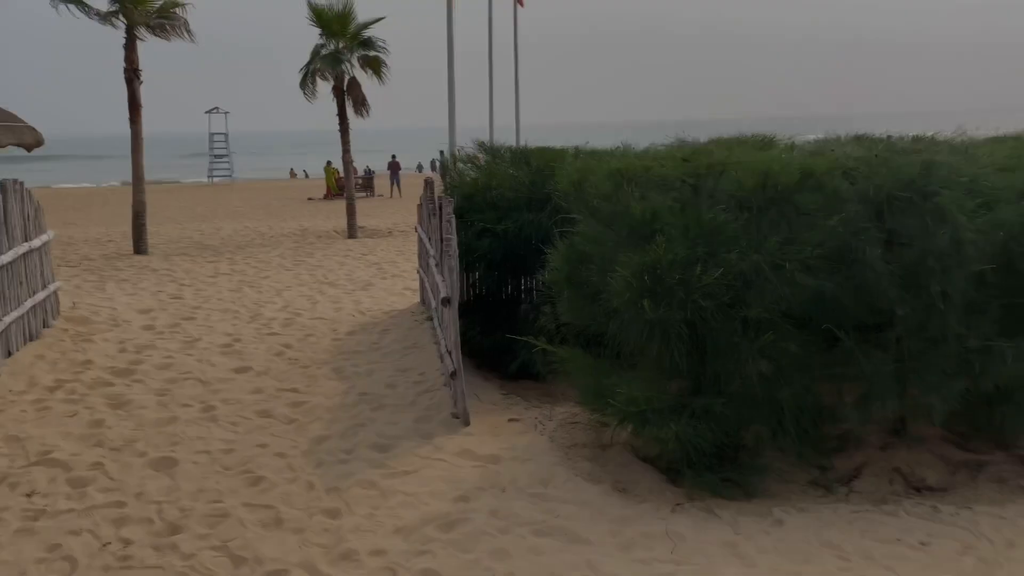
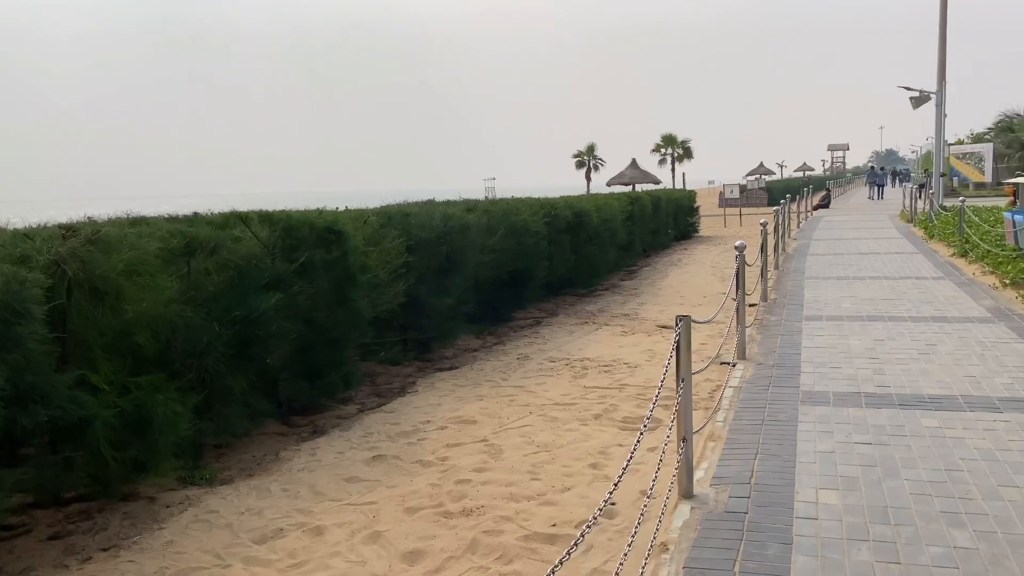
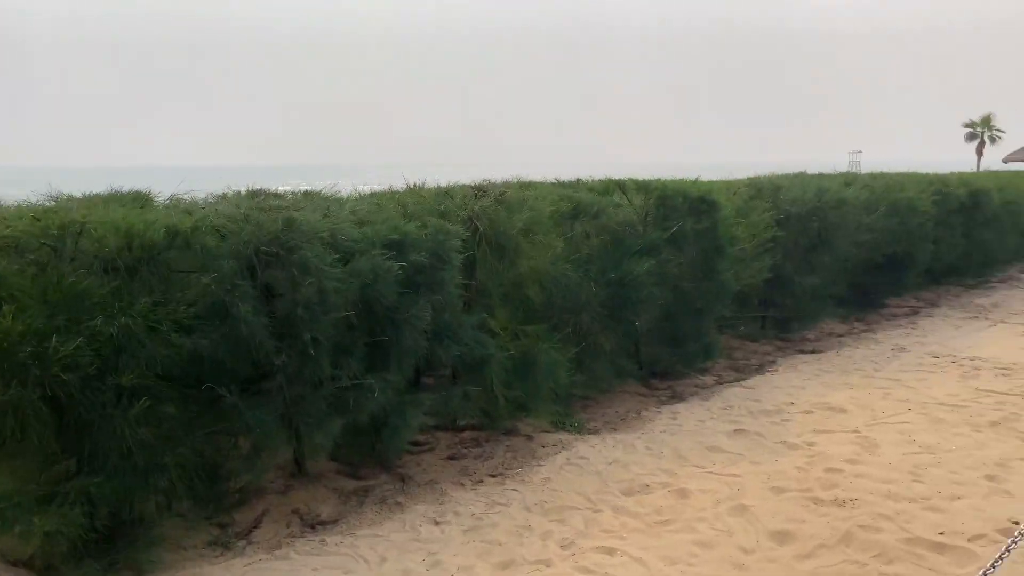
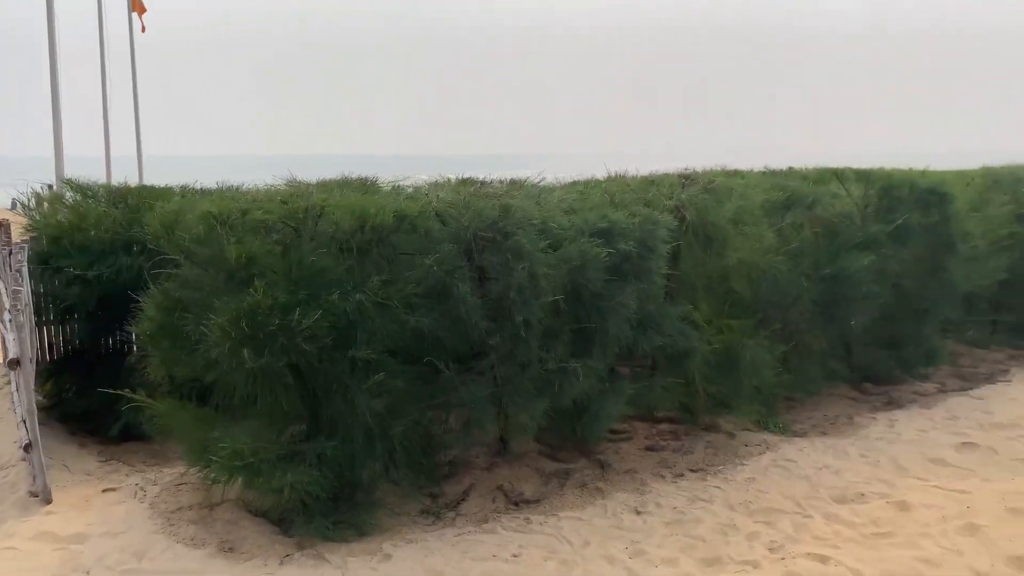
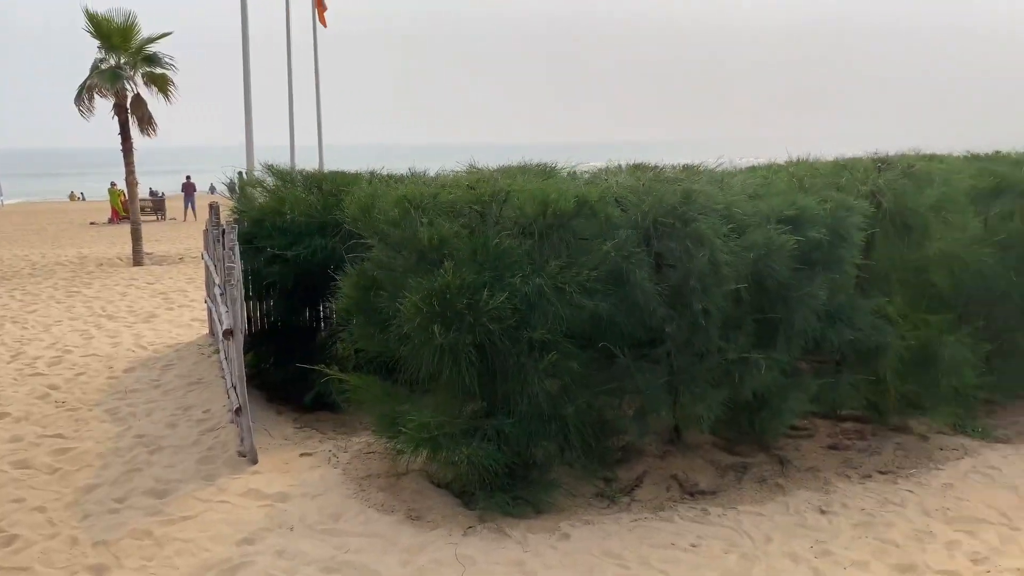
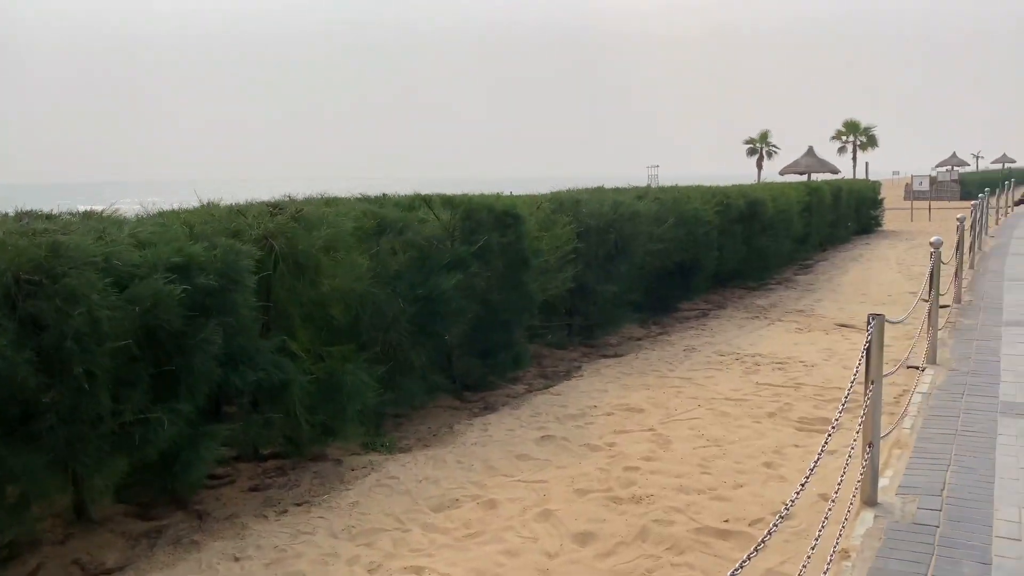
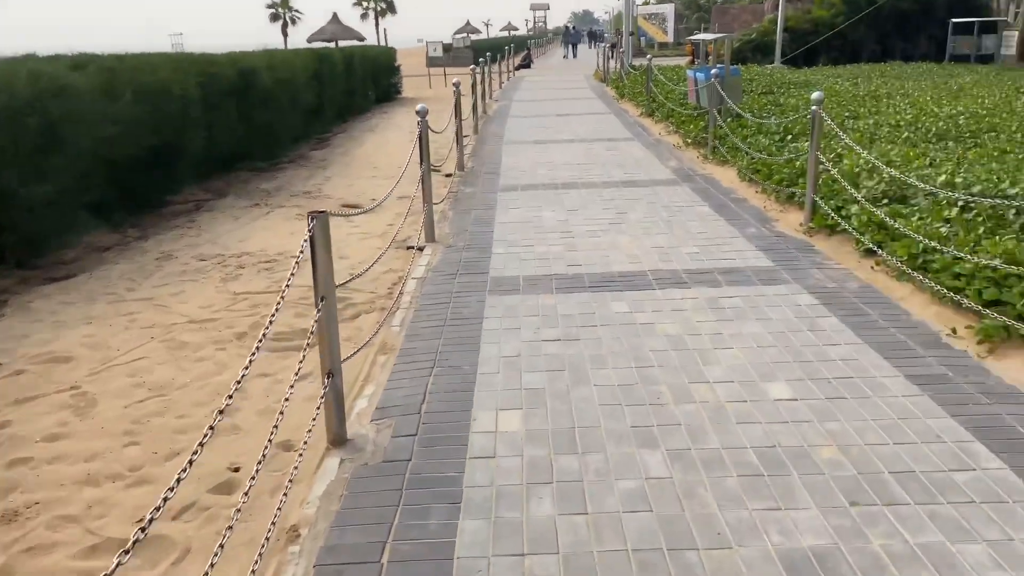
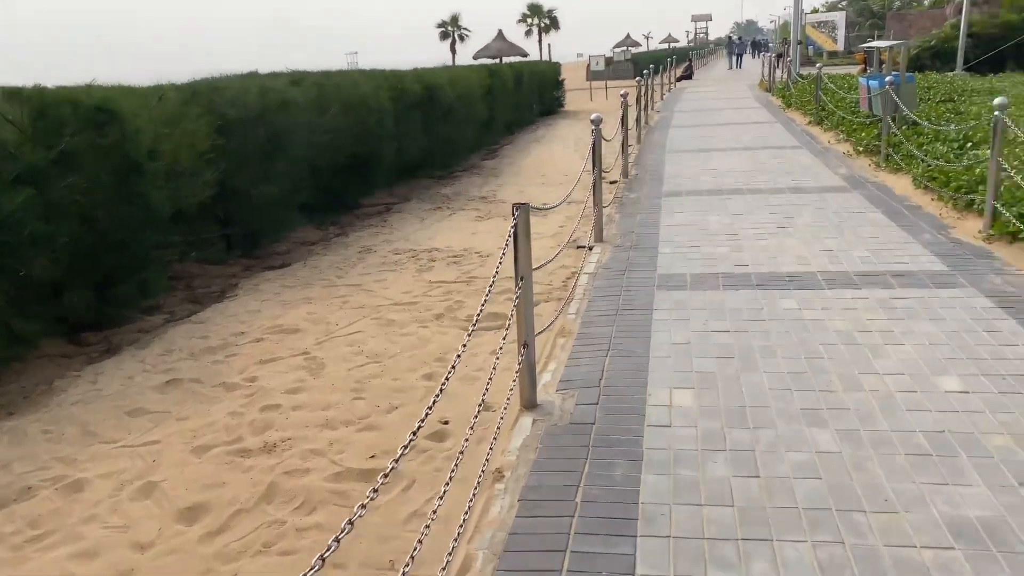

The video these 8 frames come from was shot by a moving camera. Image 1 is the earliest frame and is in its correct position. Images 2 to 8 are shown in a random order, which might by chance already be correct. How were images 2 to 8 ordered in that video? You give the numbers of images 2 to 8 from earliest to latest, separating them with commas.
5, 4, 3, 6, 2, 8, 7
